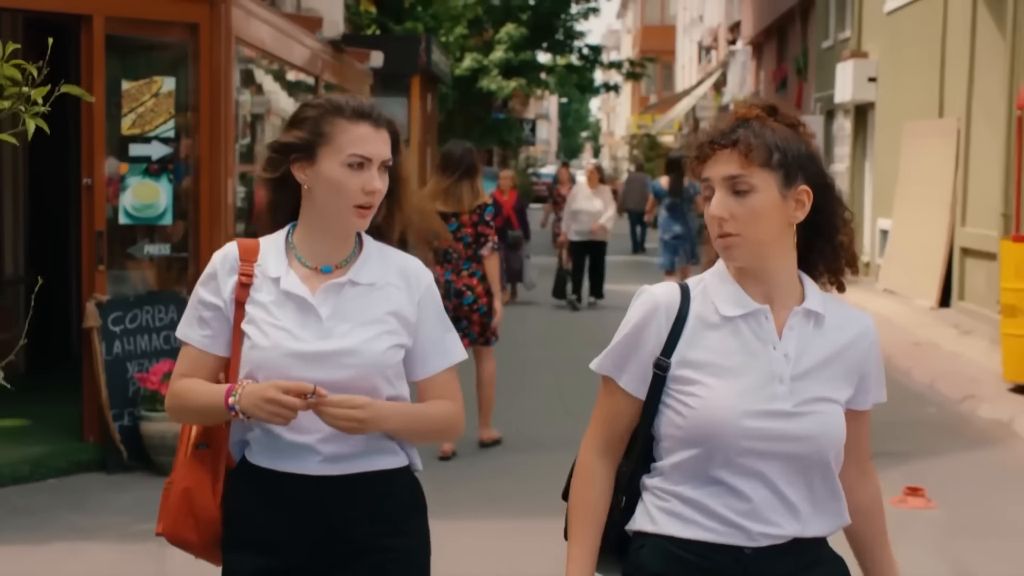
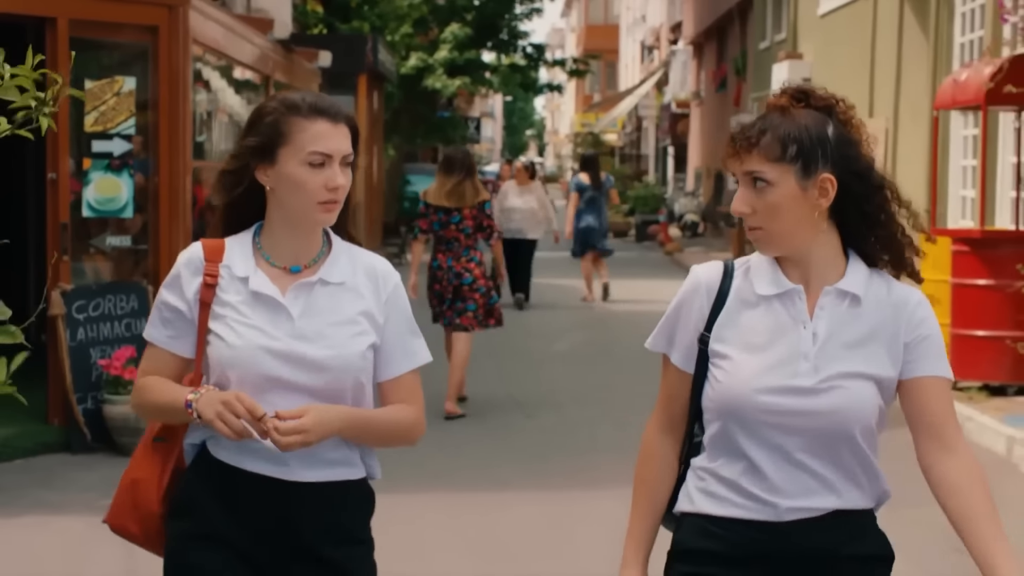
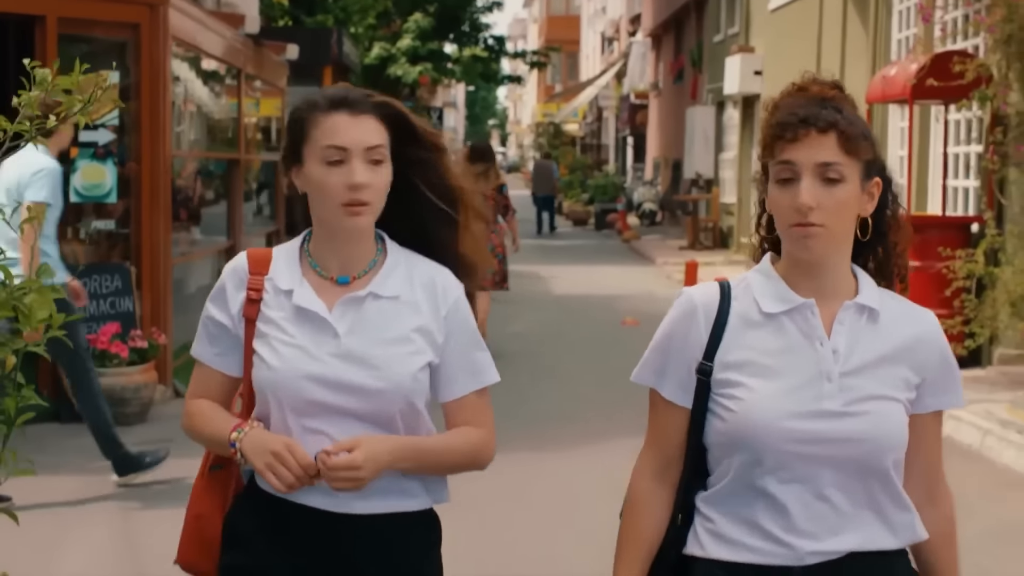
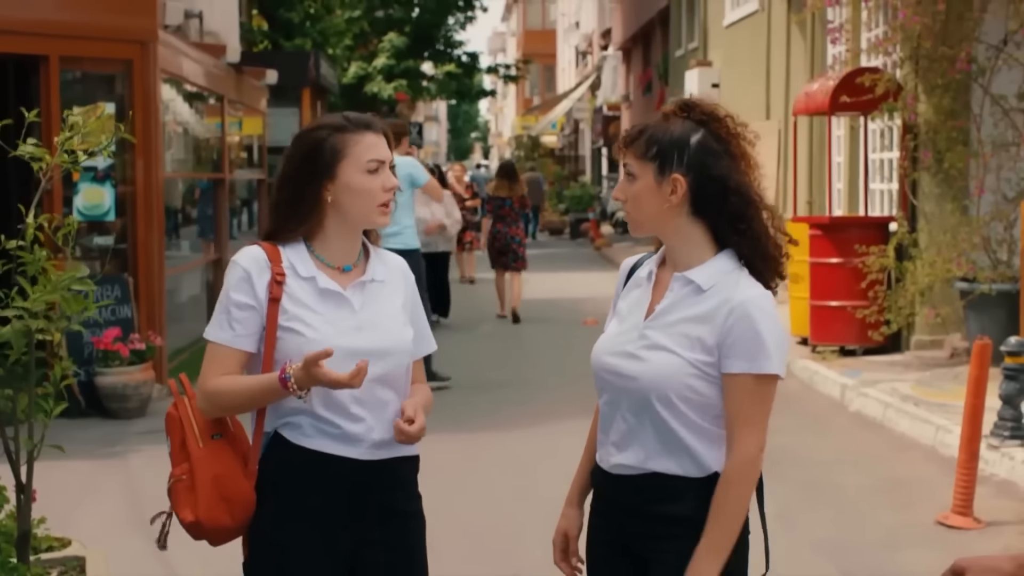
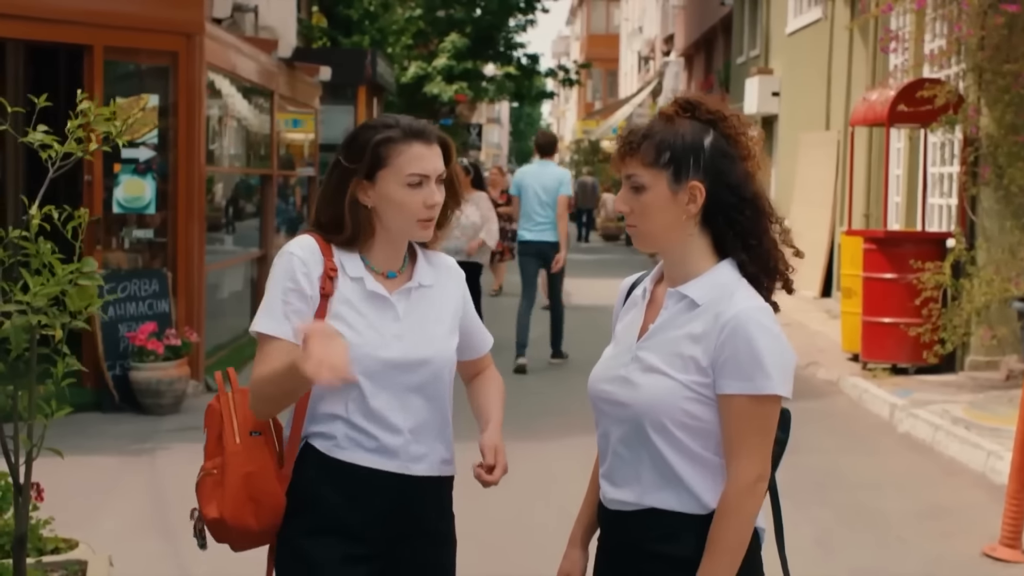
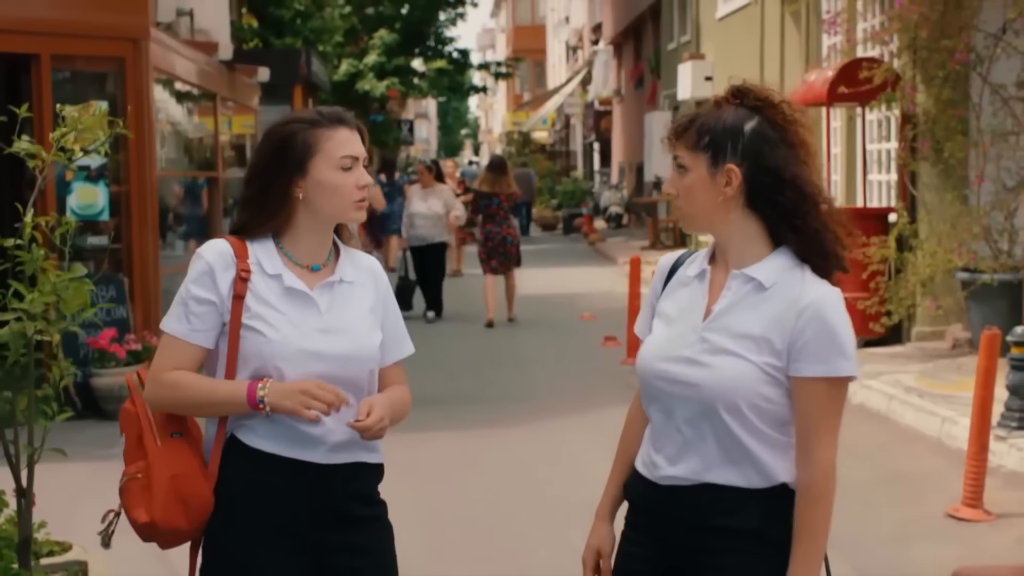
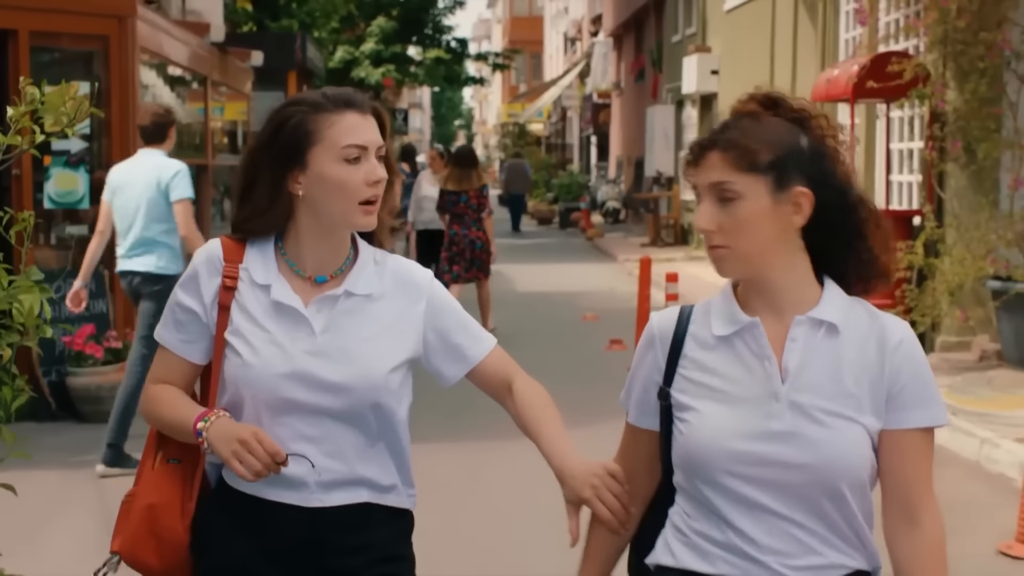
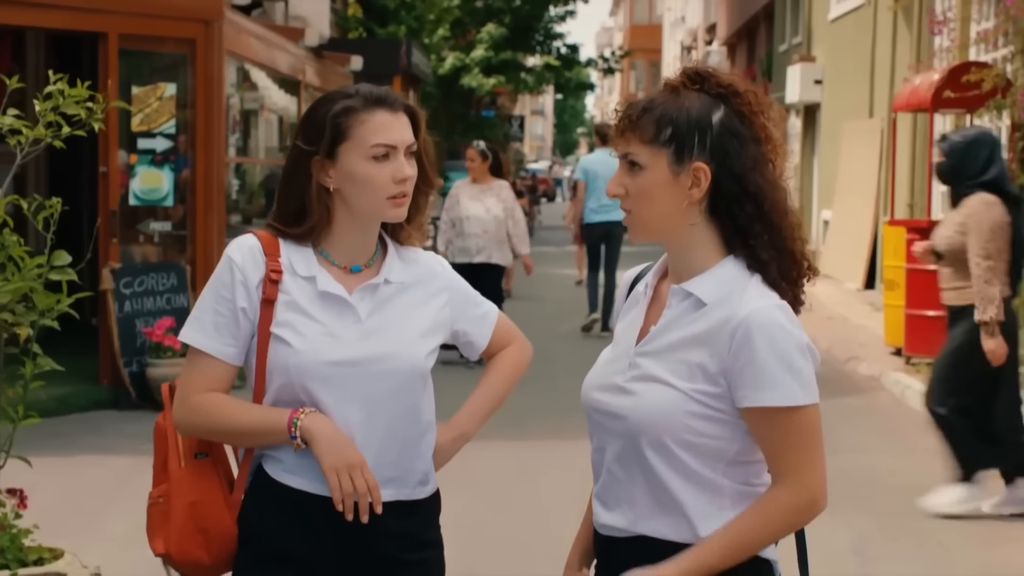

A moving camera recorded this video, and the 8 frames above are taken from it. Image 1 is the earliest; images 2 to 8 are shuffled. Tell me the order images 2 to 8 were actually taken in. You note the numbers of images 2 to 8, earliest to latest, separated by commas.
2, 3, 7, 6, 4, 5, 8
